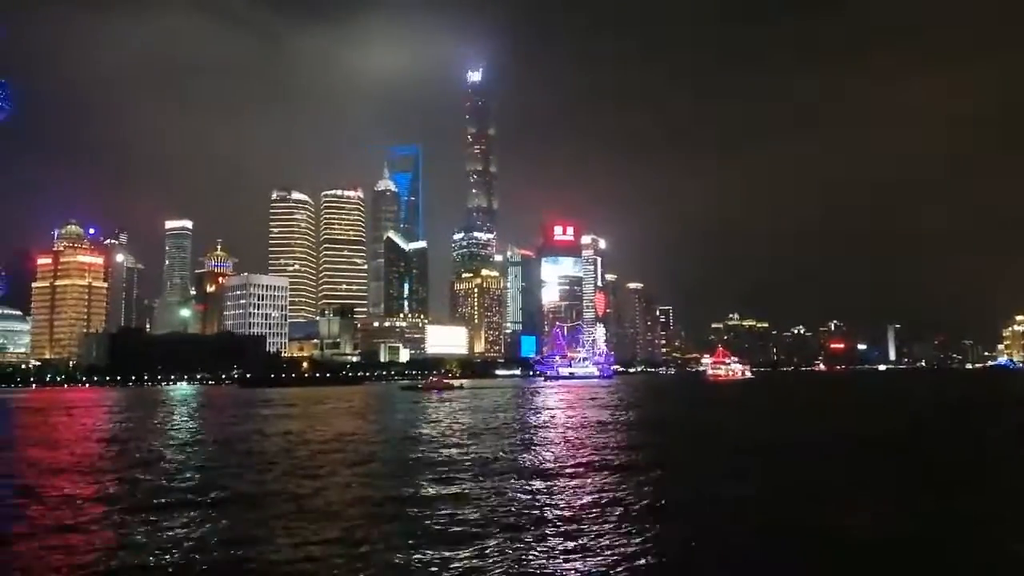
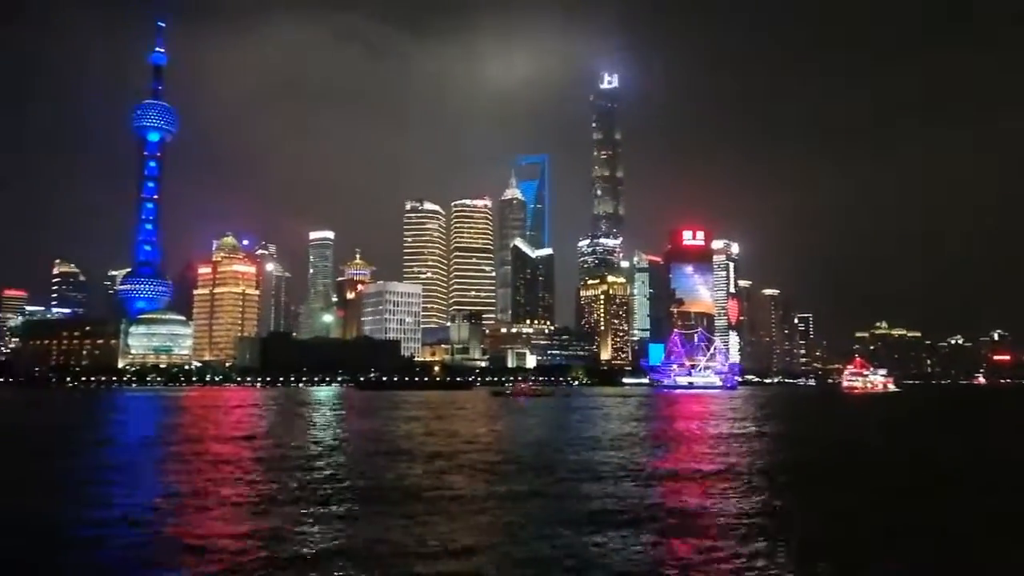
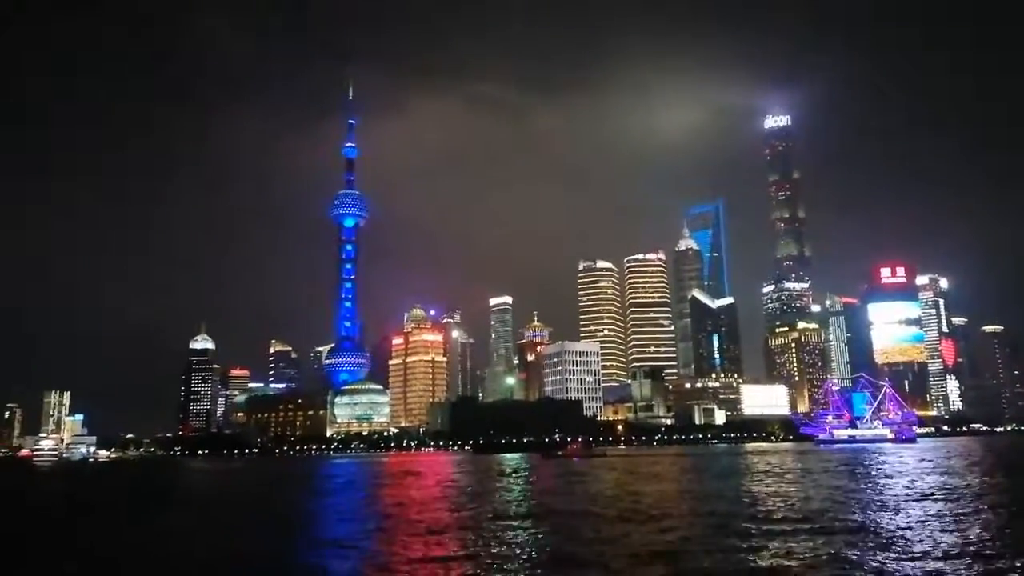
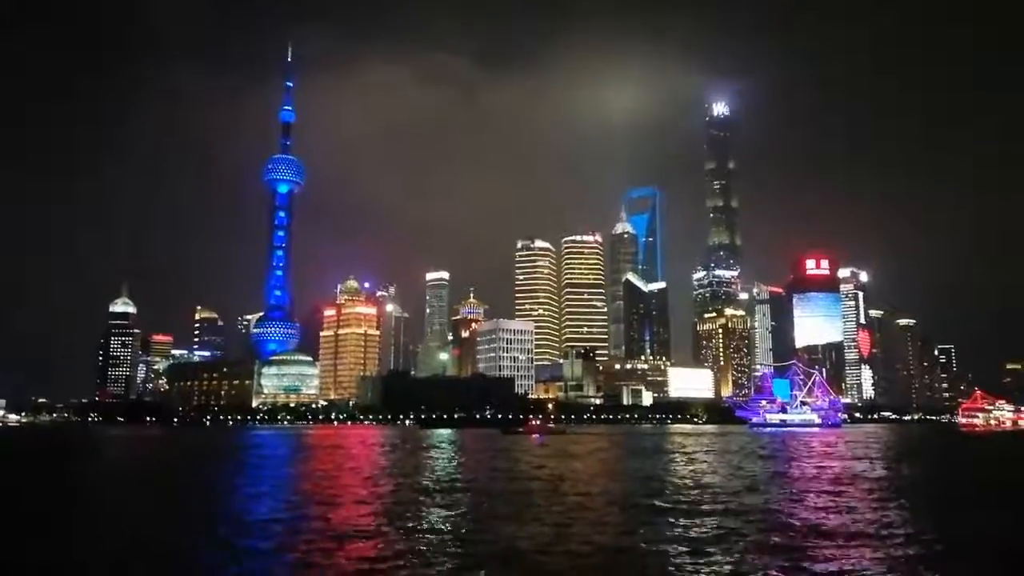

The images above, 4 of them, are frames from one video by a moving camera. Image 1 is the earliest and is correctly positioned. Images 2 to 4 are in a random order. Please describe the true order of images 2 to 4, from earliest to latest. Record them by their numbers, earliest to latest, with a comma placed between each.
2, 4, 3
